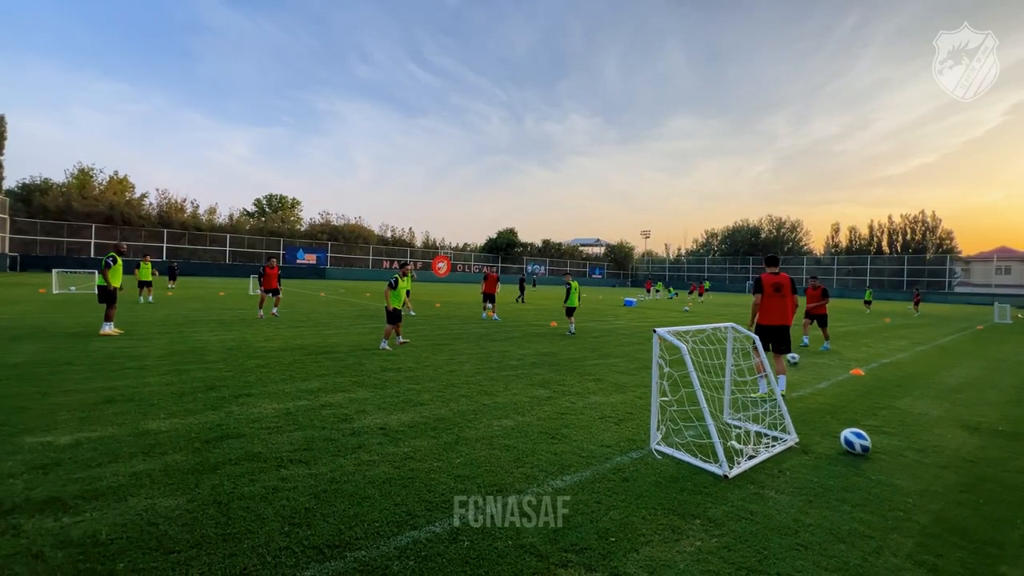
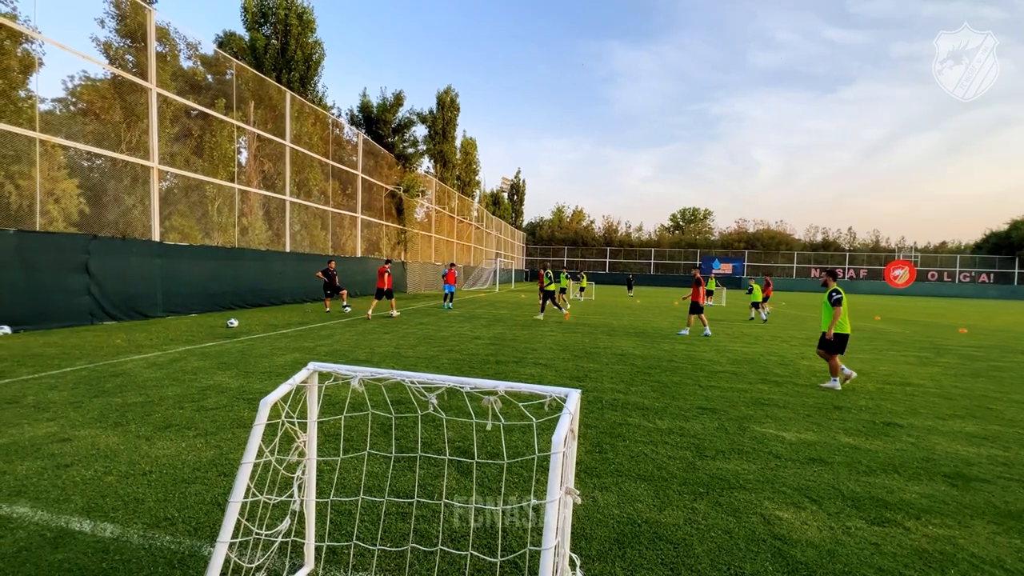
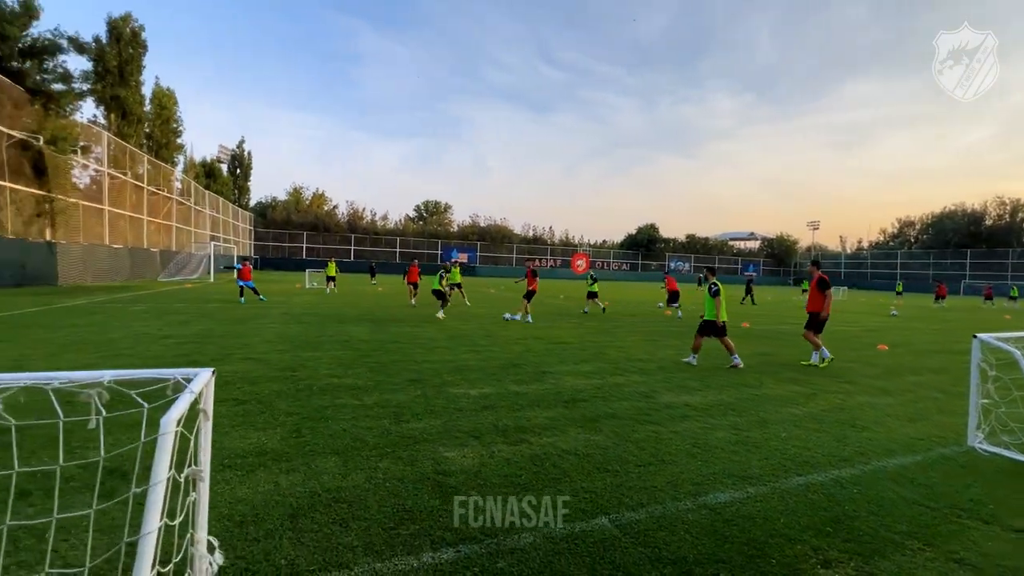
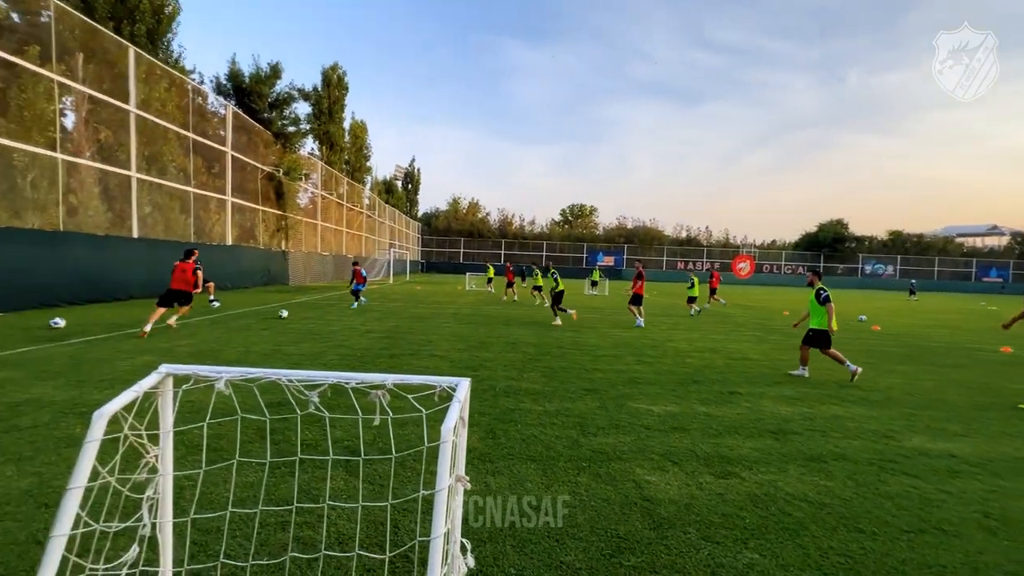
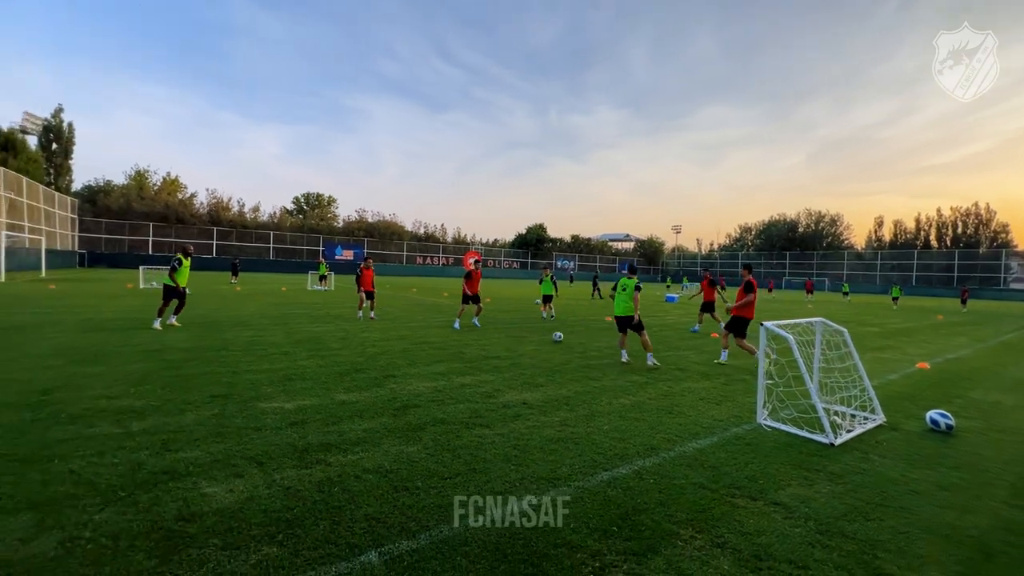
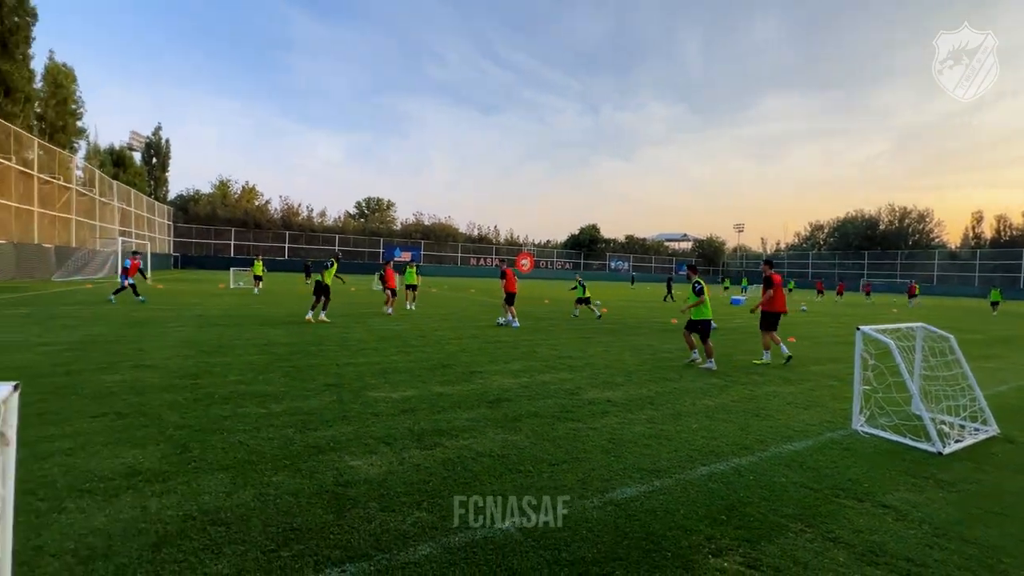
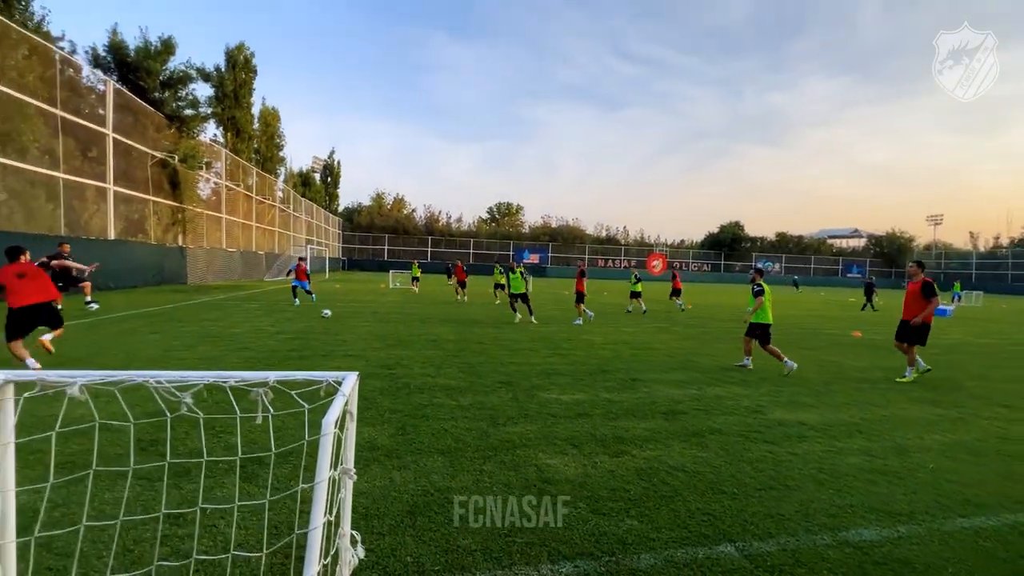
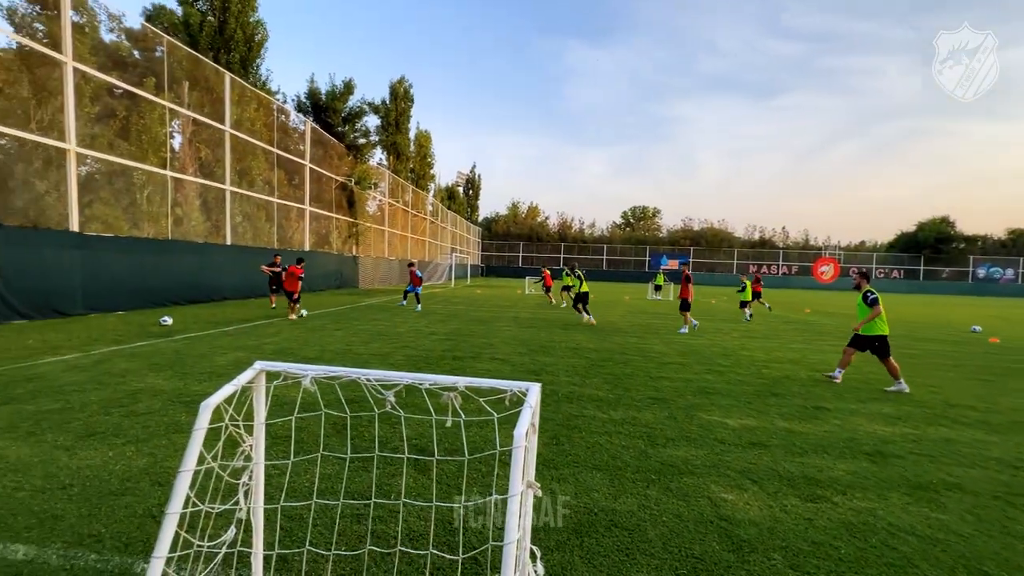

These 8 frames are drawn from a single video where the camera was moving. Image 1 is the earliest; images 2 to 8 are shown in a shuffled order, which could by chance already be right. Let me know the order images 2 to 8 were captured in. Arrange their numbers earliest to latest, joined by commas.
5, 6, 3, 7, 4, 8, 2
